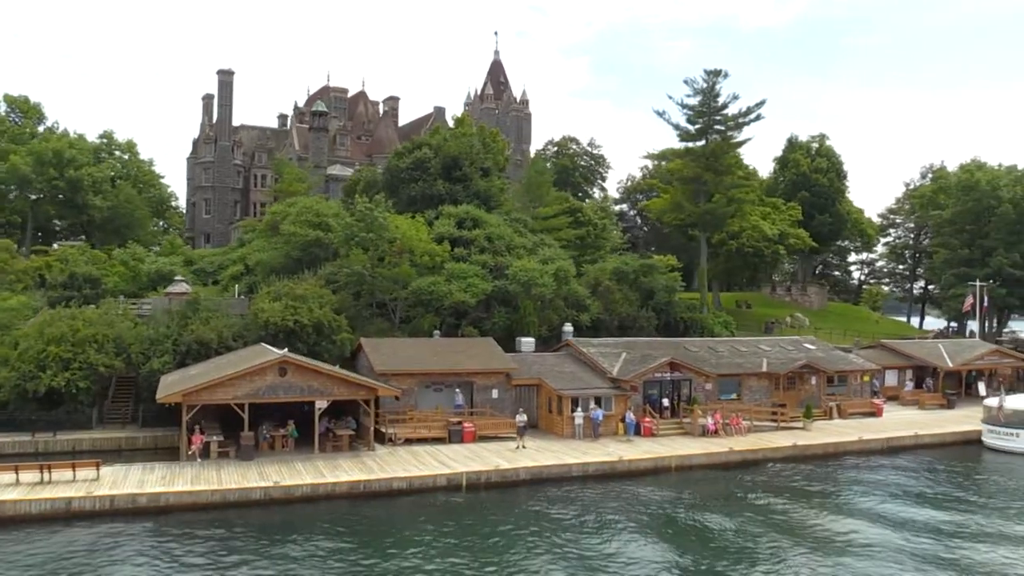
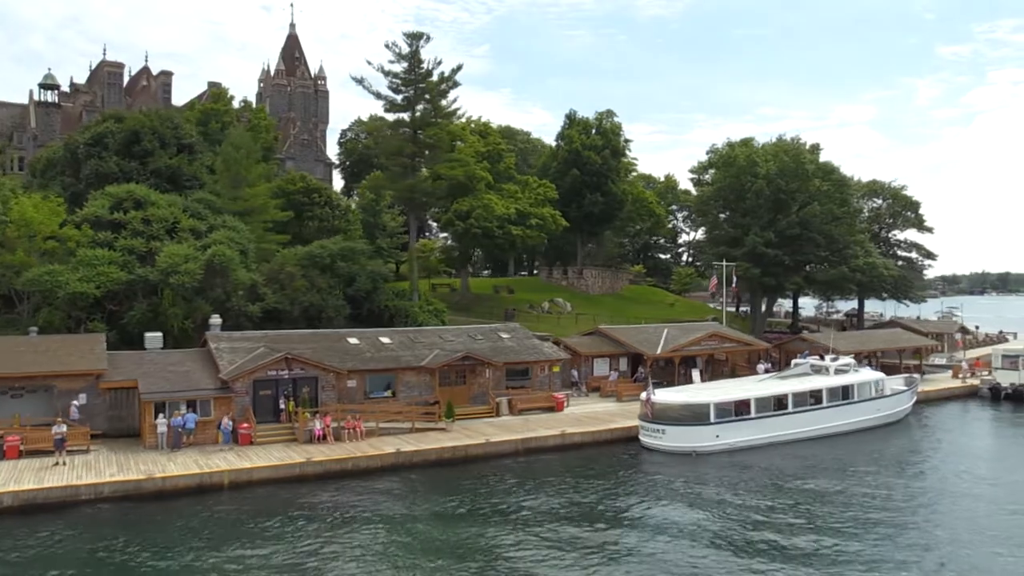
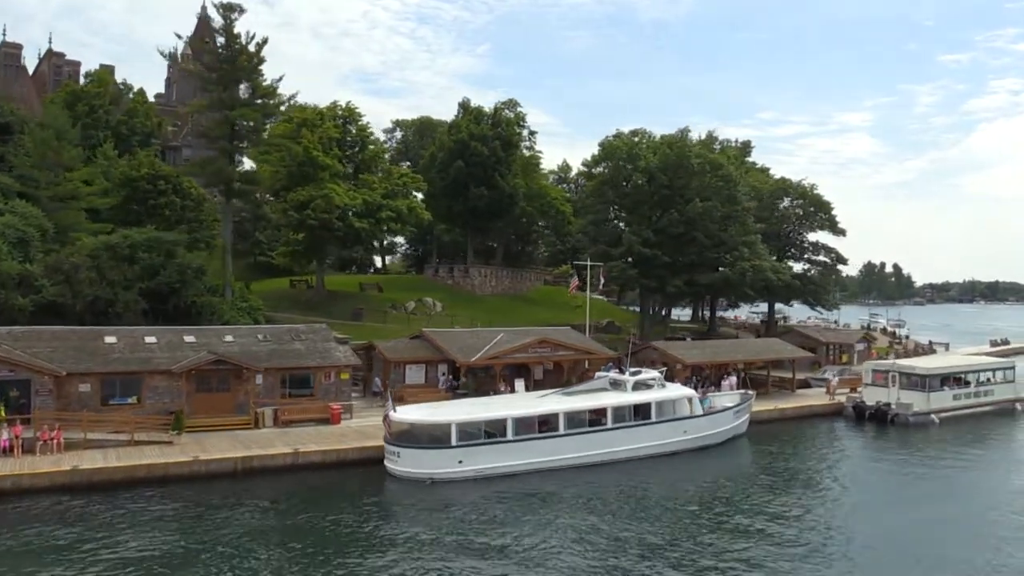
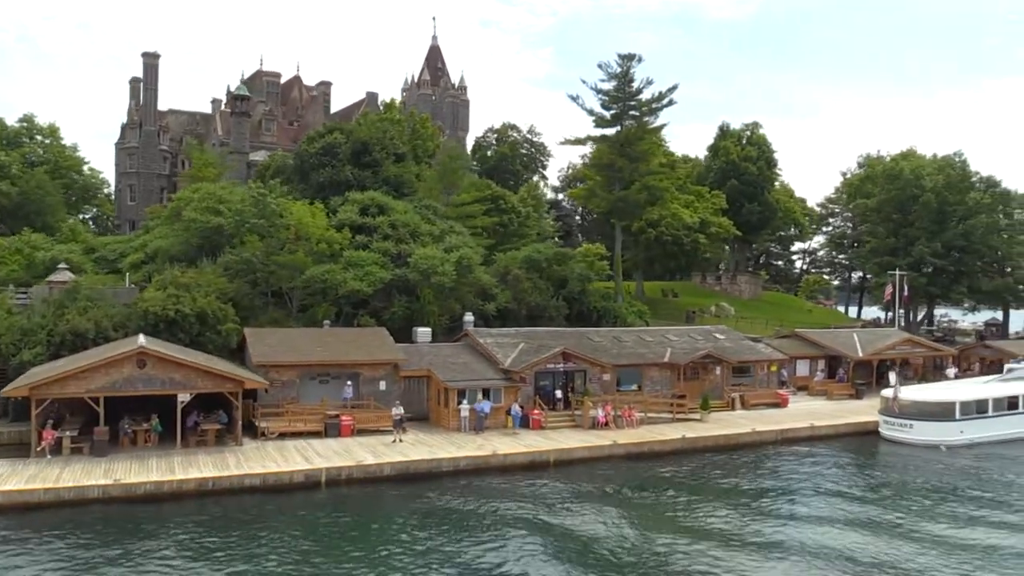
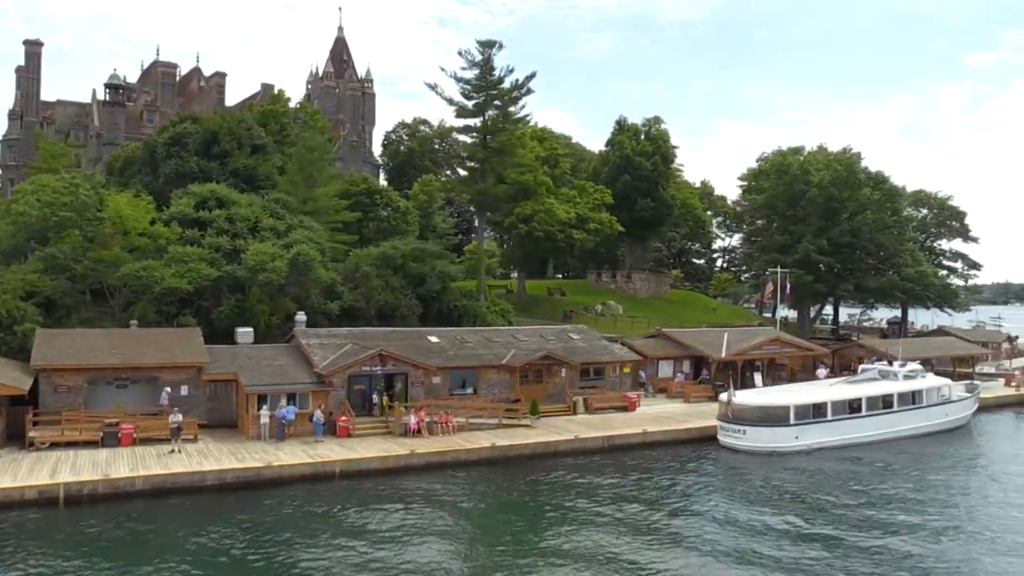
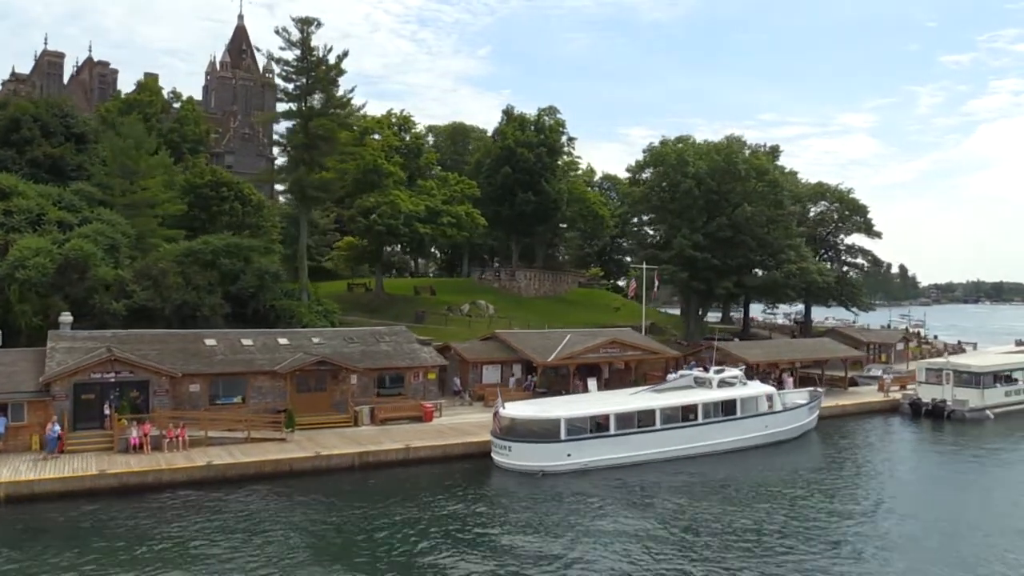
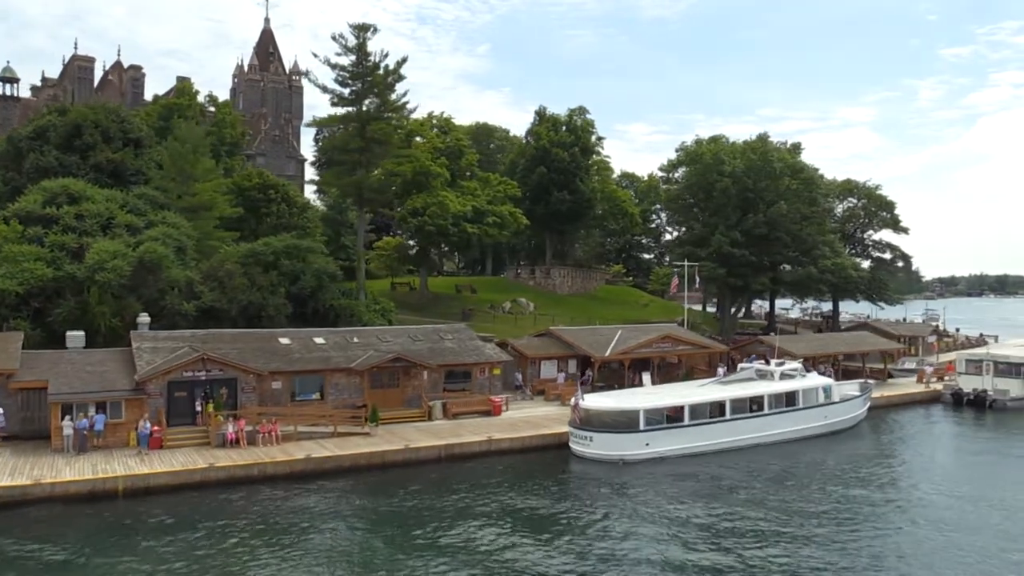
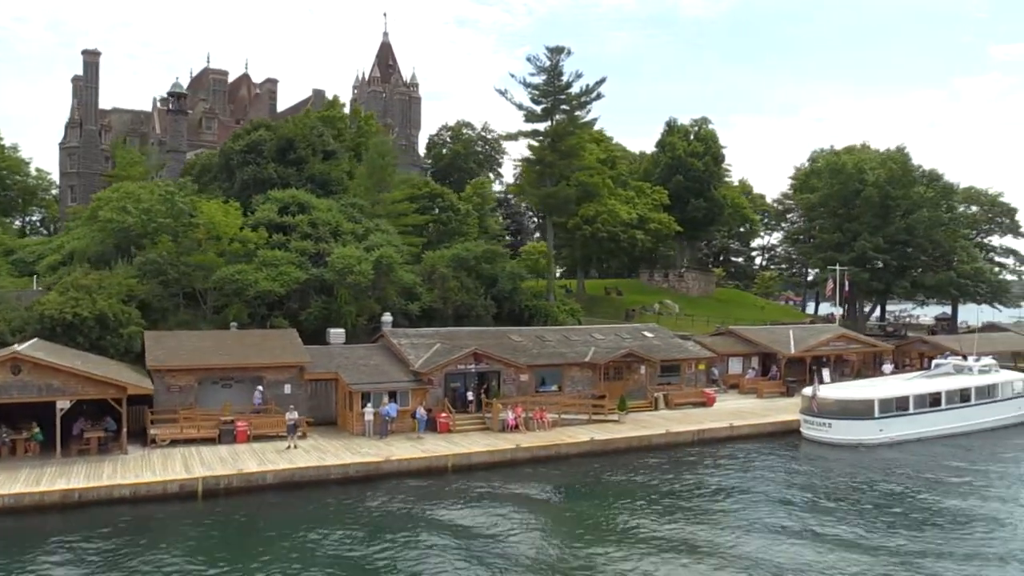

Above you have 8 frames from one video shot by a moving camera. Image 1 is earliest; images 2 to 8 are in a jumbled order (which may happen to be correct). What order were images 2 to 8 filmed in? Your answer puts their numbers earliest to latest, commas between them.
4, 8, 5, 2, 7, 6, 3
